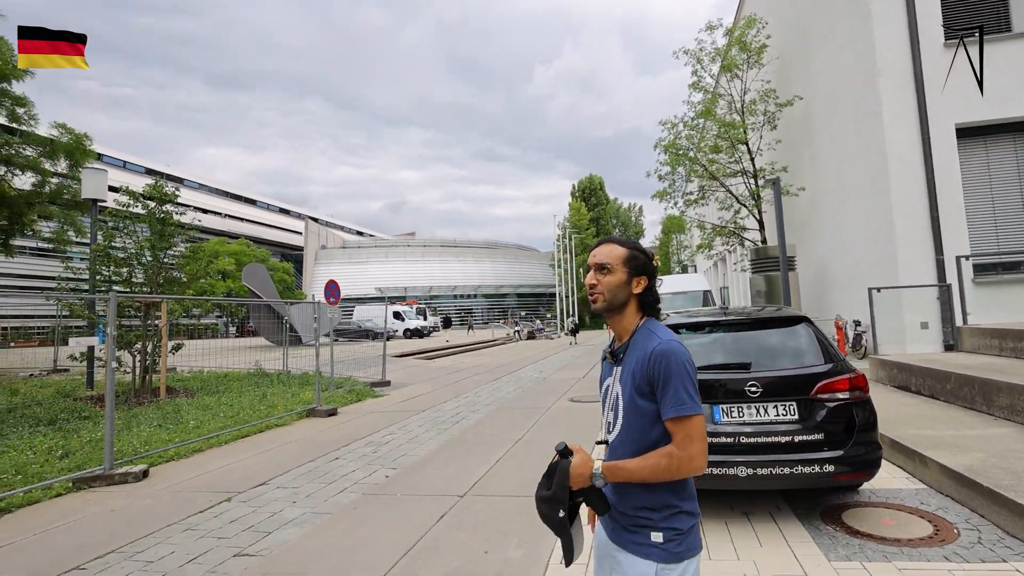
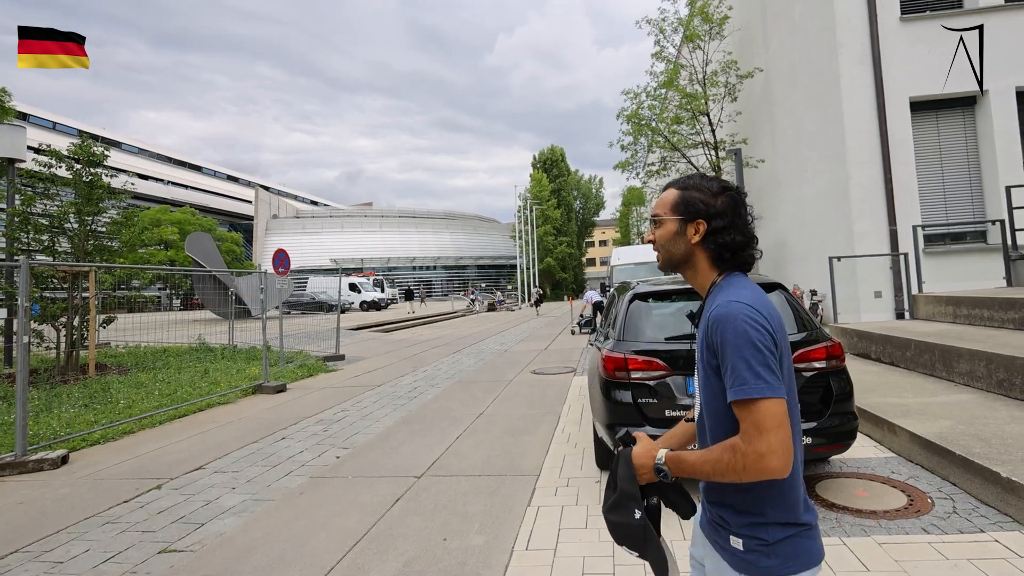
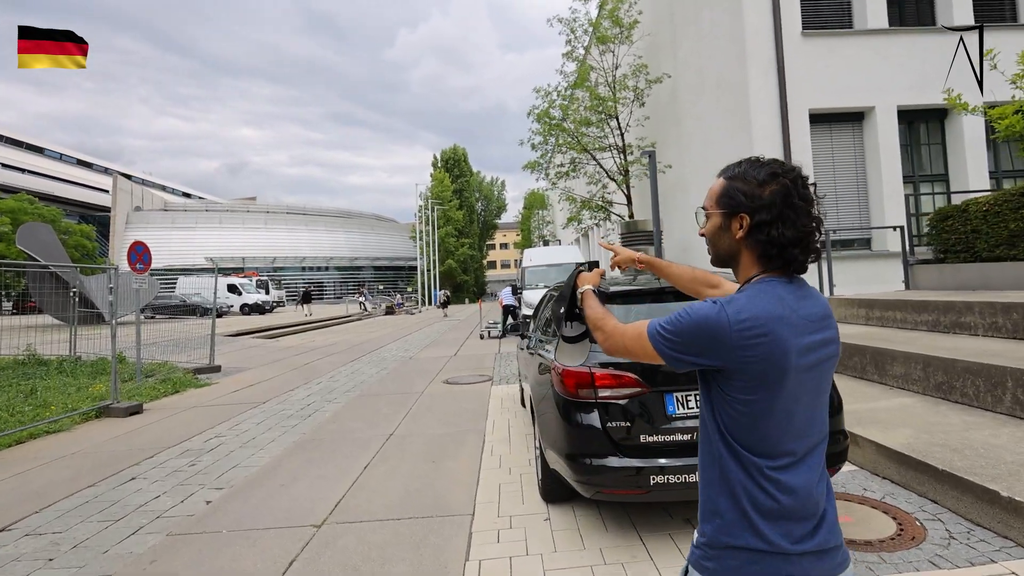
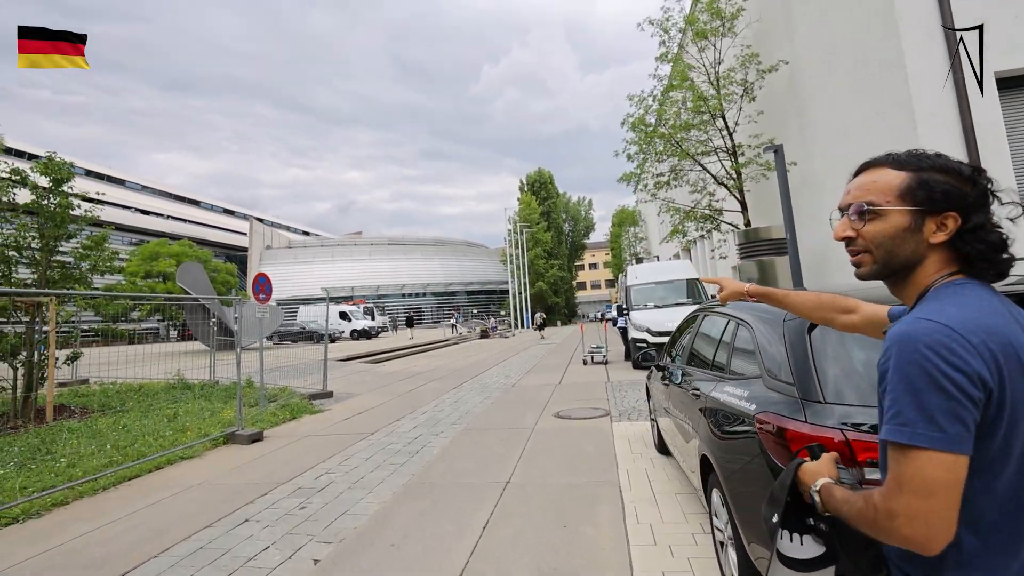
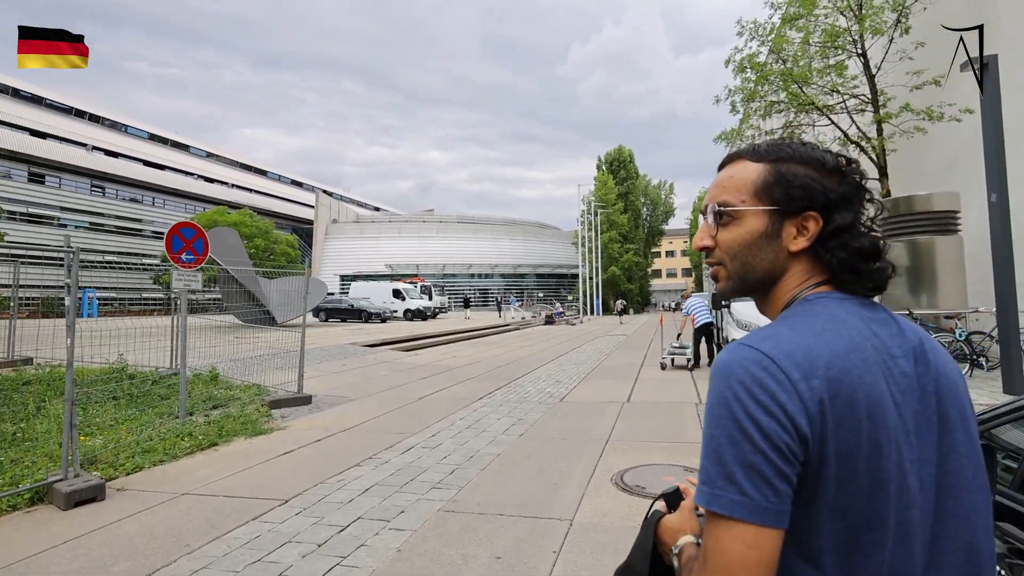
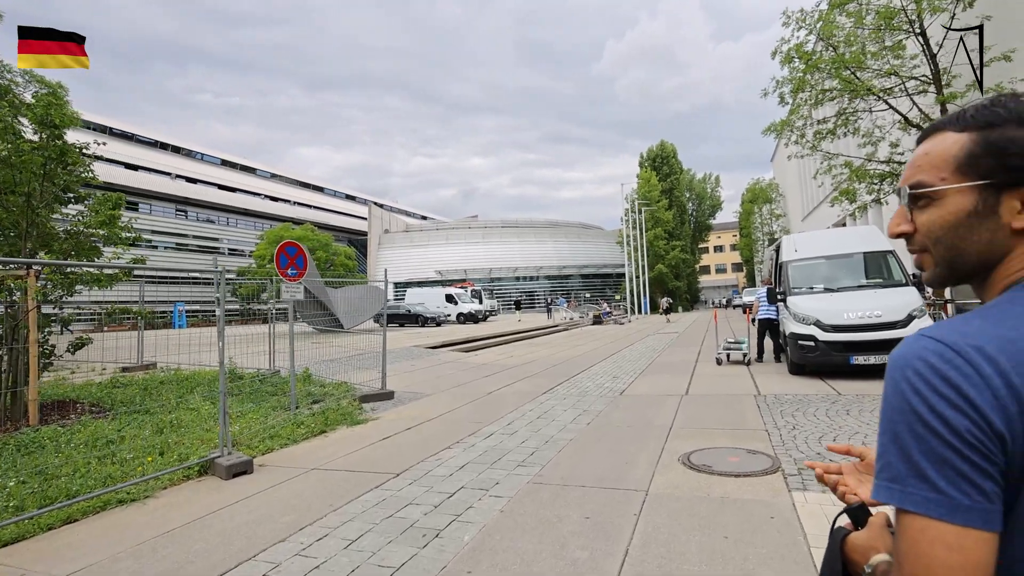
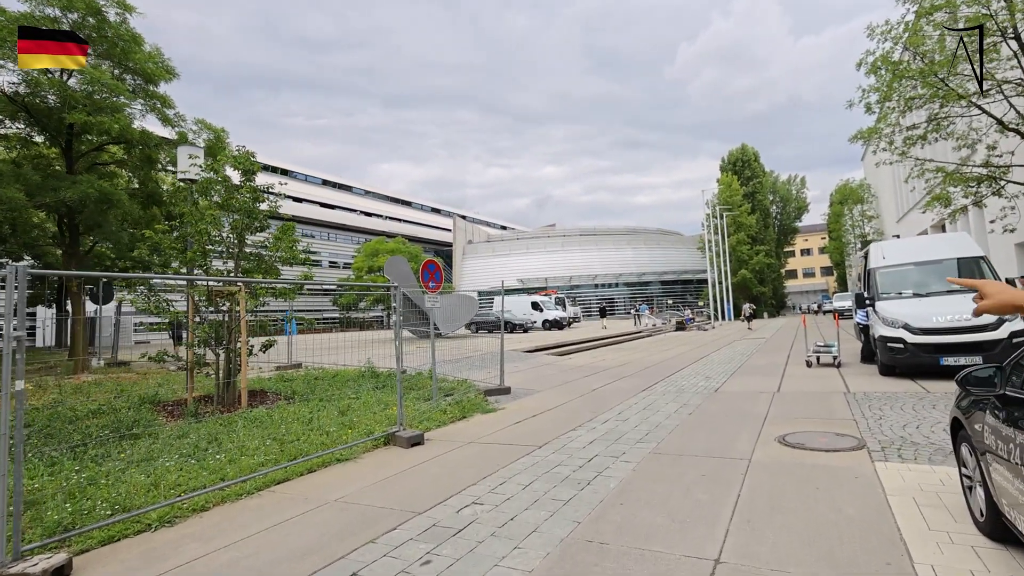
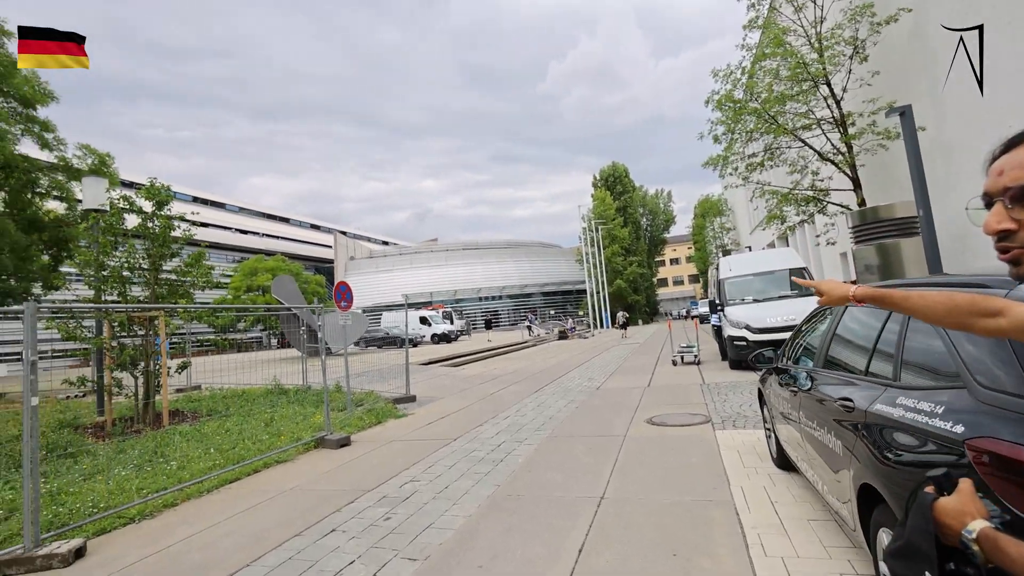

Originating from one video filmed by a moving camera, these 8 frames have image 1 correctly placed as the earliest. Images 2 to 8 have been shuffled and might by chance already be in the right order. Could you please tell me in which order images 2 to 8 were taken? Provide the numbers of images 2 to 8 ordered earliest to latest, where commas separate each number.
2, 3, 4, 8, 7, 6, 5
